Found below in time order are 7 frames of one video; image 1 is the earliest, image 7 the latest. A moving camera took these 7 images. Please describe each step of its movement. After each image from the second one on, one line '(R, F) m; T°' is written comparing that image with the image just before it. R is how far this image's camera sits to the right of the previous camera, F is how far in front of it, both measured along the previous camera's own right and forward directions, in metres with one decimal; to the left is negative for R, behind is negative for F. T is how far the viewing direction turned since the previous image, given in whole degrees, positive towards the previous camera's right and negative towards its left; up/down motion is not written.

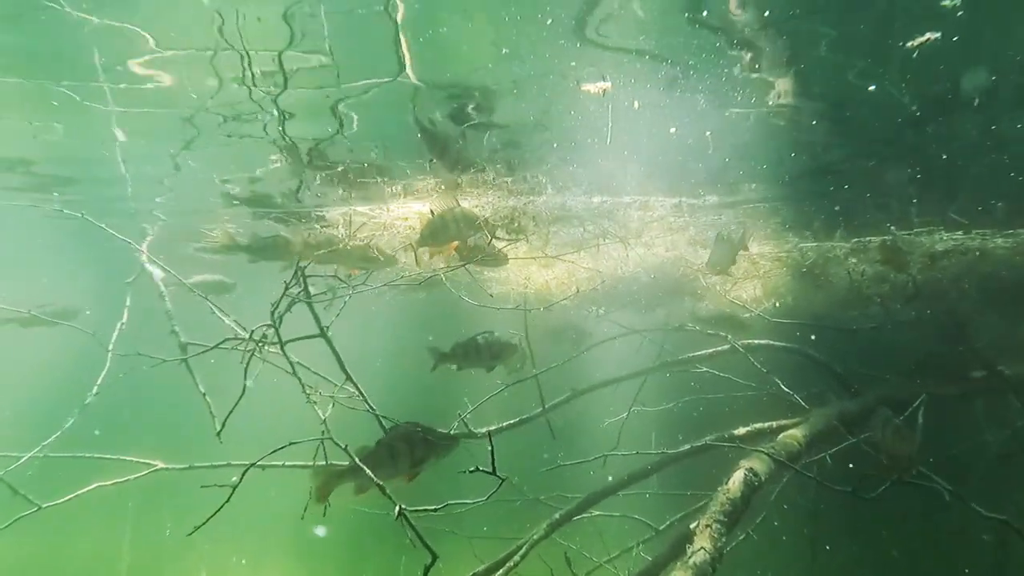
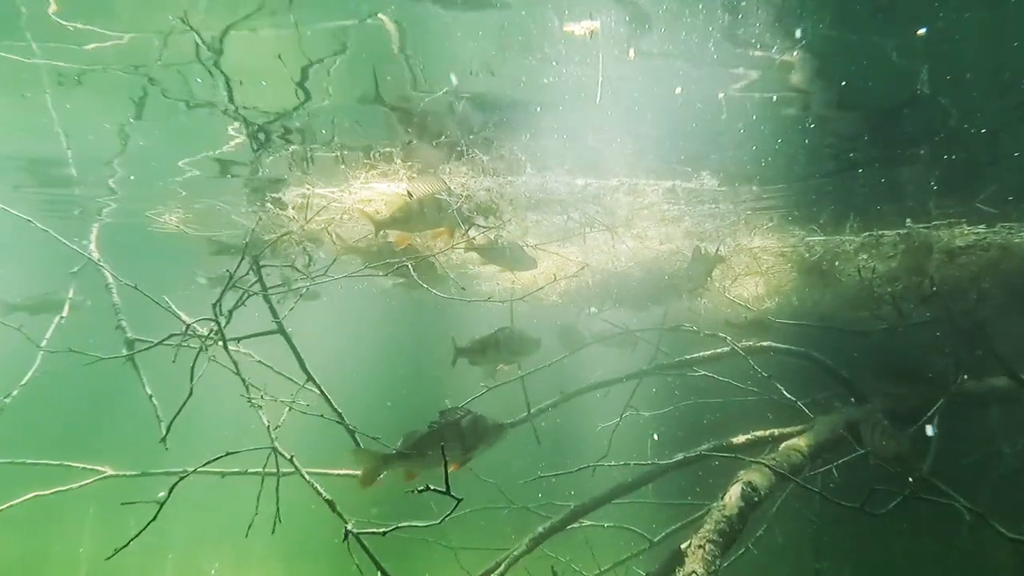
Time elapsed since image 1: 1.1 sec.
(+0.4, +0.8) m; 0°
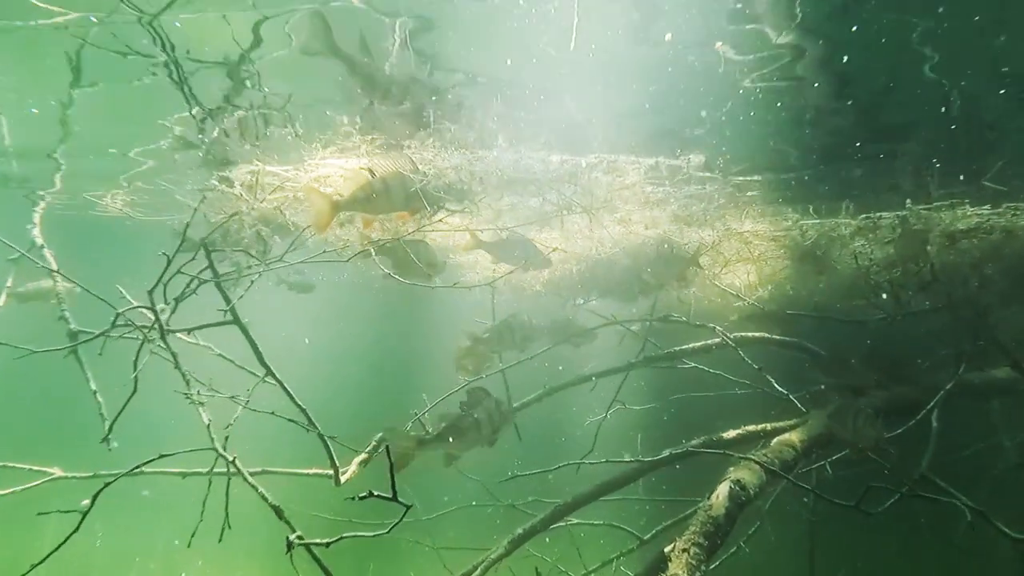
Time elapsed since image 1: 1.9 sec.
(+0.4, +0.5) m; 0°
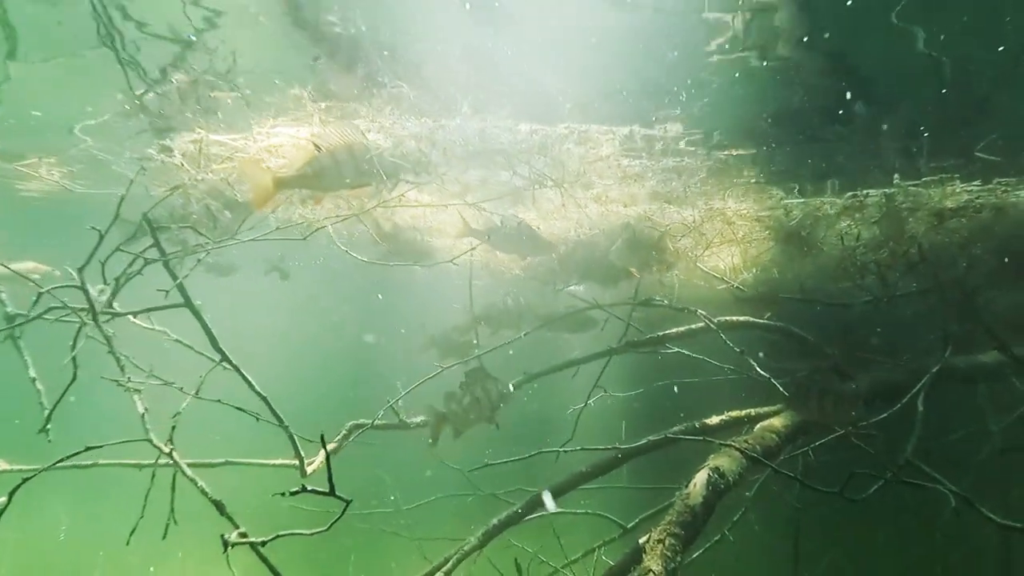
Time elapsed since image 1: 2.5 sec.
(+0.3, +0.4) m; +1°
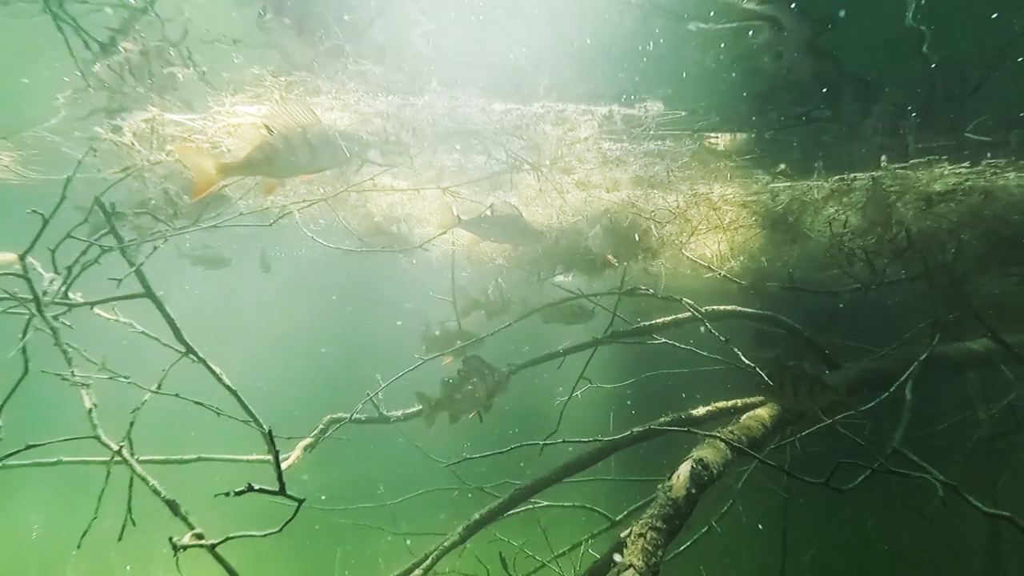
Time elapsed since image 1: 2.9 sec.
(+0.2, +0.3) m; +1°
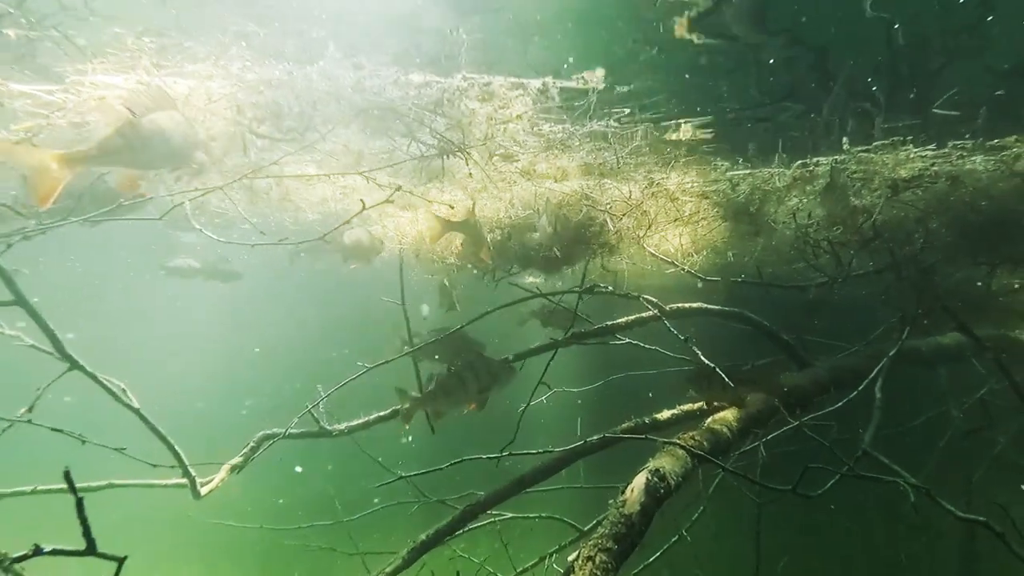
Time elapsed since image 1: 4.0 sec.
(+0.6, +0.7) m; +2°
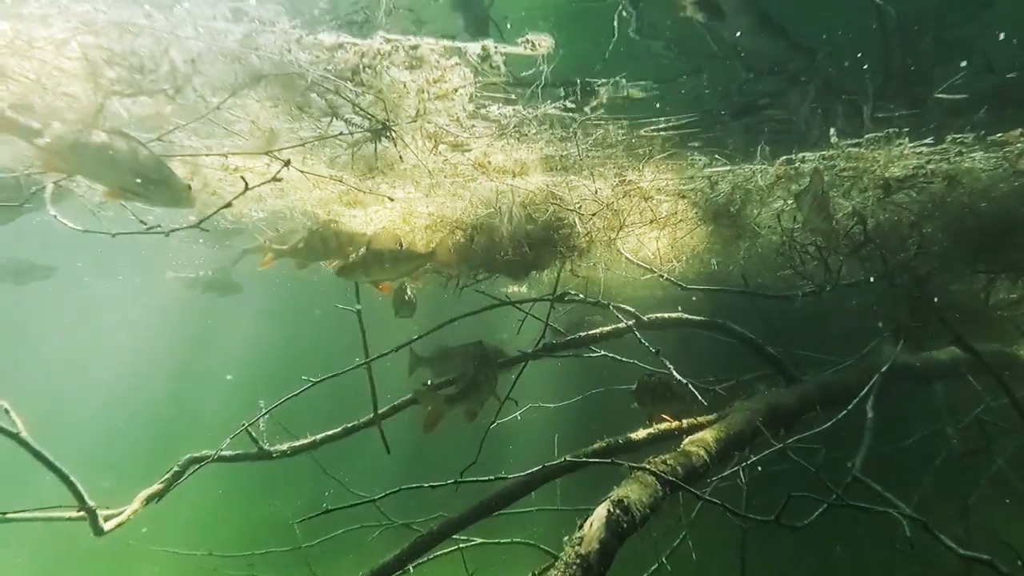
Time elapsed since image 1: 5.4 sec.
(+0.5, +0.8) m; +1°
